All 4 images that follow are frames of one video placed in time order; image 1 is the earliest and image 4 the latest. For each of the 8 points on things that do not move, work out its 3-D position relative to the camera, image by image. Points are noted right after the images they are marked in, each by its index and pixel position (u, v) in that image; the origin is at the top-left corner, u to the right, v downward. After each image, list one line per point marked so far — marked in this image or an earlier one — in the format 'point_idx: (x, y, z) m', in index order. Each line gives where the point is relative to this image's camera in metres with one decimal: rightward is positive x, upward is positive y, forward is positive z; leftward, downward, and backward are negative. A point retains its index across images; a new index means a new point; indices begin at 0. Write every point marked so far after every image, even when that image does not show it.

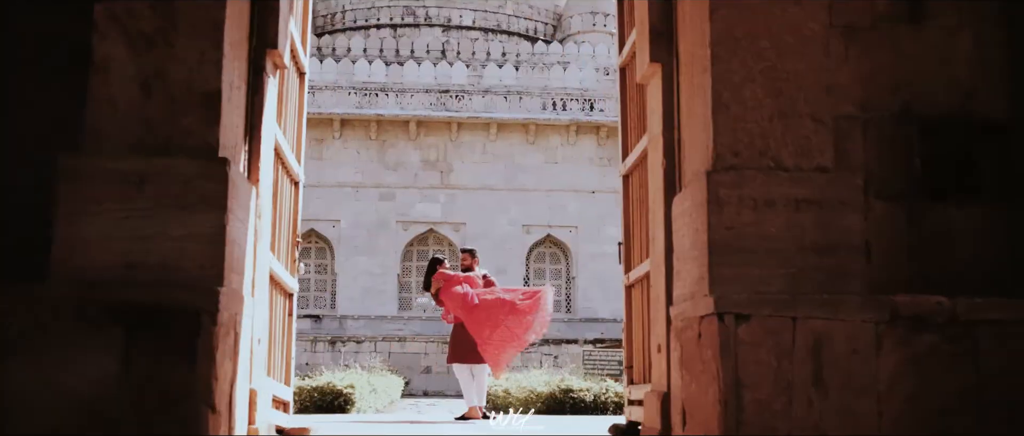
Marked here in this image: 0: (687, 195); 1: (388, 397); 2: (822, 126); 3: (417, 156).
0: (+0.7, +0.1, +4.0) m
1: (-1.5, -2.1, +12.3) m
2: (+1.2, +0.3, +3.9) m
3: (-1.7, +1.0, +19.2) m
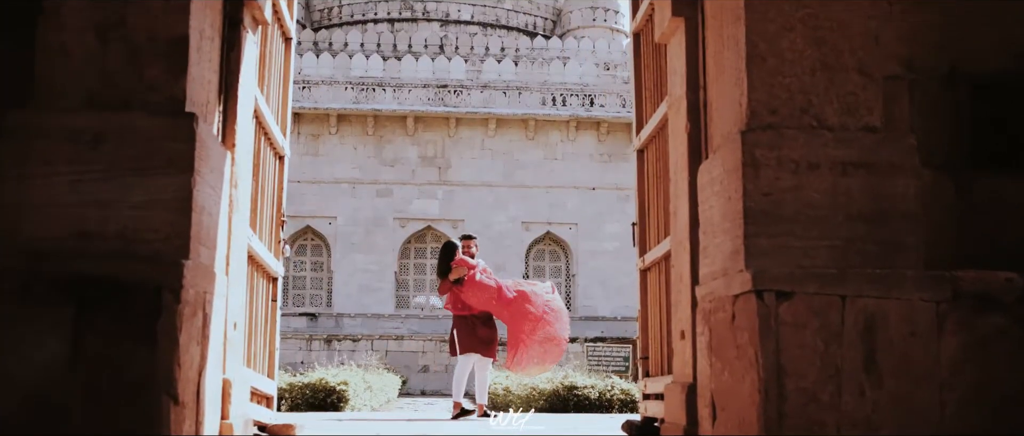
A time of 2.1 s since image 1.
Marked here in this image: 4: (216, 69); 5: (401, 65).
0: (+0.7, +0.2, +3.6) m
1: (-1.5, -2.0, +11.9) m
2: (+1.2, +0.4, +3.5) m
3: (-1.7, +1.1, +18.8) m
4: (-1.1, +0.5, +3.8) m
5: (-2.0, +2.7, +18.9) m
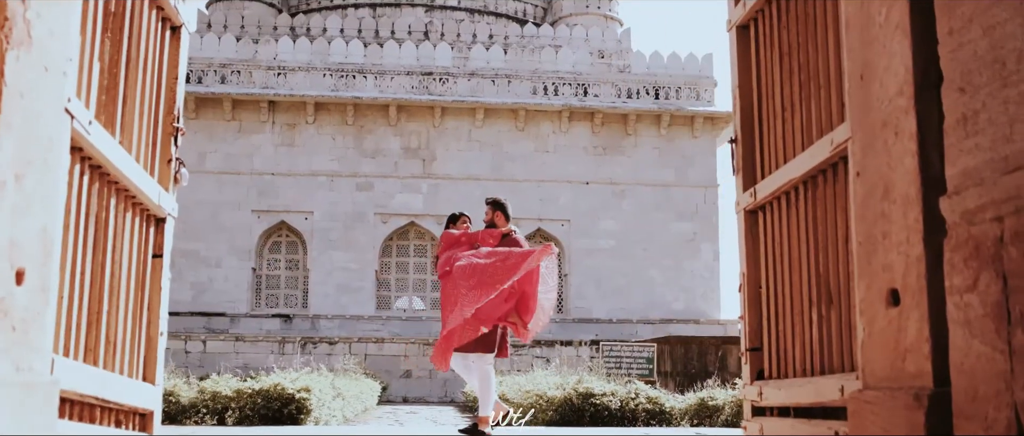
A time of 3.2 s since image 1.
0: (+0.8, +0.5, +1.9) m
1: (-1.5, -1.8, +10.2) m
2: (+1.3, +0.7, +1.8) m
3: (-1.9, +1.3, +17.0) m
4: (-1.0, +0.8, +2.1) m
5: (-2.1, +2.8, +17.2) m
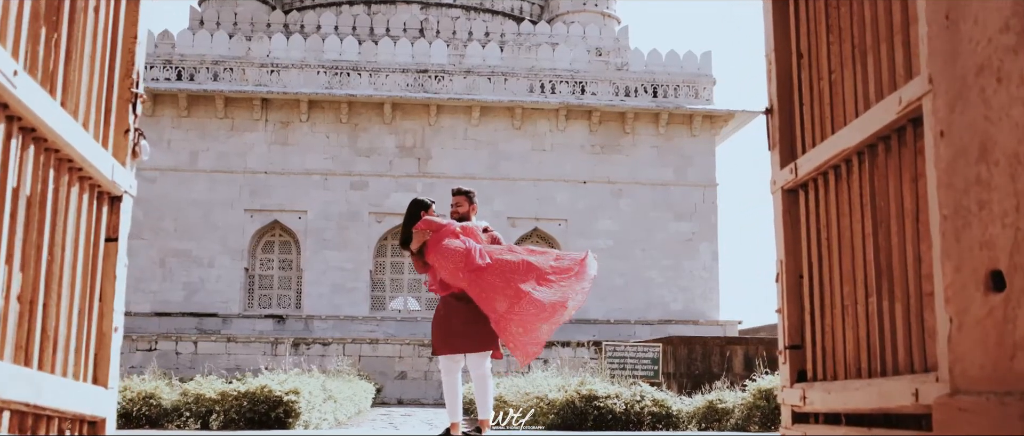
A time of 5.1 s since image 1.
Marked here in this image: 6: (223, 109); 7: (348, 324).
0: (+0.8, +0.5, +1.5) m
1: (-1.5, -1.8, +9.8) m
2: (+1.3, +0.7, +1.5) m
3: (-1.9, +1.3, +16.7) m
4: (-0.9, +0.8, +1.7) m
5: (-2.2, +2.9, +16.8) m
6: (-4.6, +1.7, +16.7) m
7: (-2.5, -1.6, +15.9) m
